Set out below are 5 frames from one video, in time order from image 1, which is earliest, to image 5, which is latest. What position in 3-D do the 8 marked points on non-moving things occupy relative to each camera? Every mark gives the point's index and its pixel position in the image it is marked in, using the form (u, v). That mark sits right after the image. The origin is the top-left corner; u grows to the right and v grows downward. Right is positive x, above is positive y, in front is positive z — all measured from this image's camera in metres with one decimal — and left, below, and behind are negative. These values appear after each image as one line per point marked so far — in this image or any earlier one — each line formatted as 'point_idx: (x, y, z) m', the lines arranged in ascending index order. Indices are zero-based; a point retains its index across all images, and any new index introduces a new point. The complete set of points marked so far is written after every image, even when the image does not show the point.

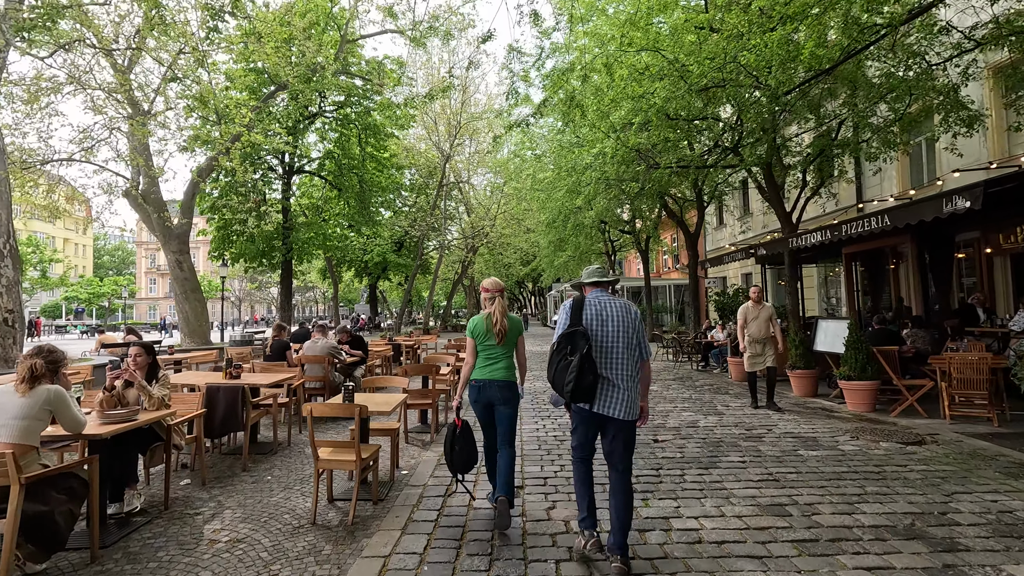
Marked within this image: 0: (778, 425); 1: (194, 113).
0: (+3.4, -1.7, +6.7) m
1: (-10.4, +5.8, +18.1) m
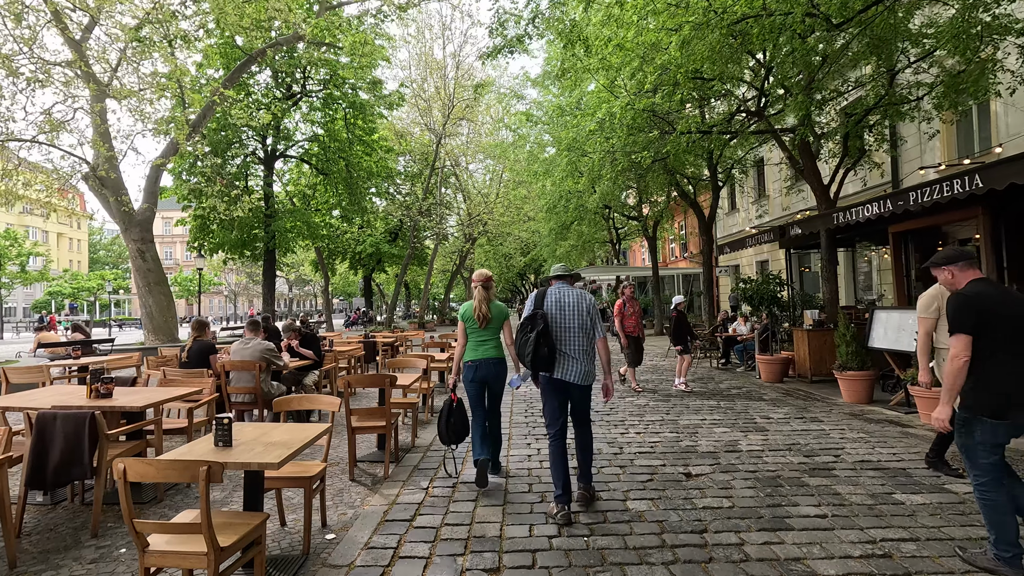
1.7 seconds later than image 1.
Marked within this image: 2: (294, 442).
0: (+3.2, -1.5, +5.1) m
1: (-10.5, +6.0, +16.5) m
2: (-1.2, -0.8, +2.9) m
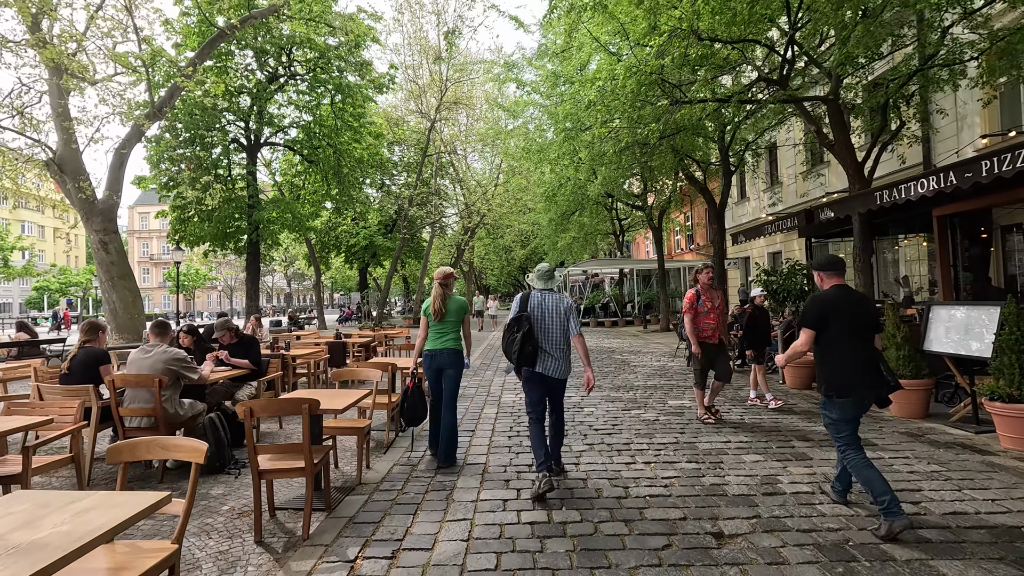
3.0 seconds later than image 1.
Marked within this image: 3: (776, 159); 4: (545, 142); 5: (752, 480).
0: (+3.0, -1.5, +3.9) m
1: (-10.7, +6.2, +15.2) m
2: (-1.4, -0.8, +1.7) m
3: (+9.6, +4.7, +19.5) m
4: (+1.2, +5.2, +19.0) m
5: (+1.9, -1.5, +4.2) m
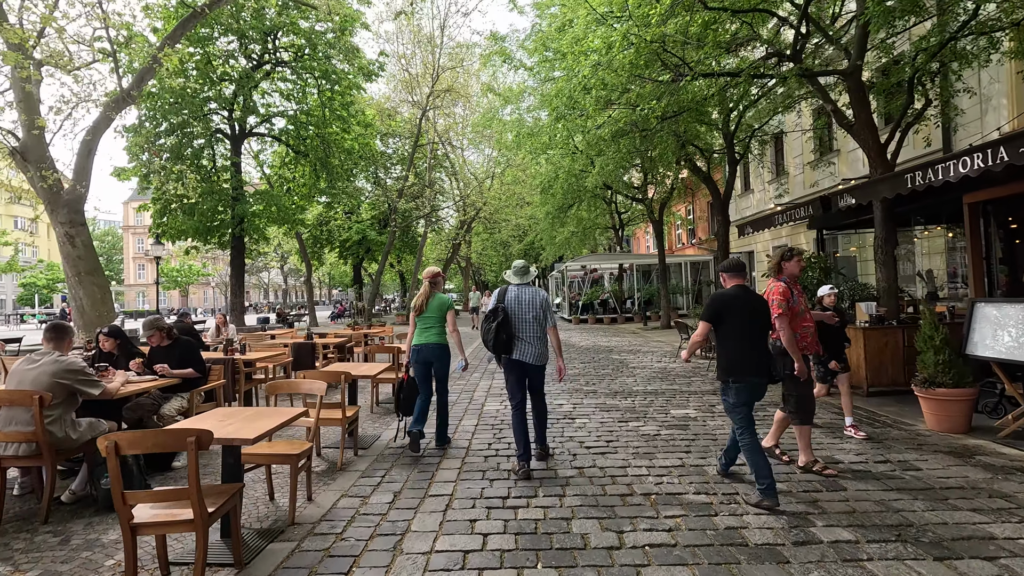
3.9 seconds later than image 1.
0: (+2.8, -1.4, +3.1) m
1: (-10.9, +6.3, +14.3) m
2: (-1.6, -0.8, +0.9) m
3: (+9.4, +4.9, +18.6) m
4: (+0.9, +5.3, +18.1) m
5: (+1.7, -1.5, +3.4) m
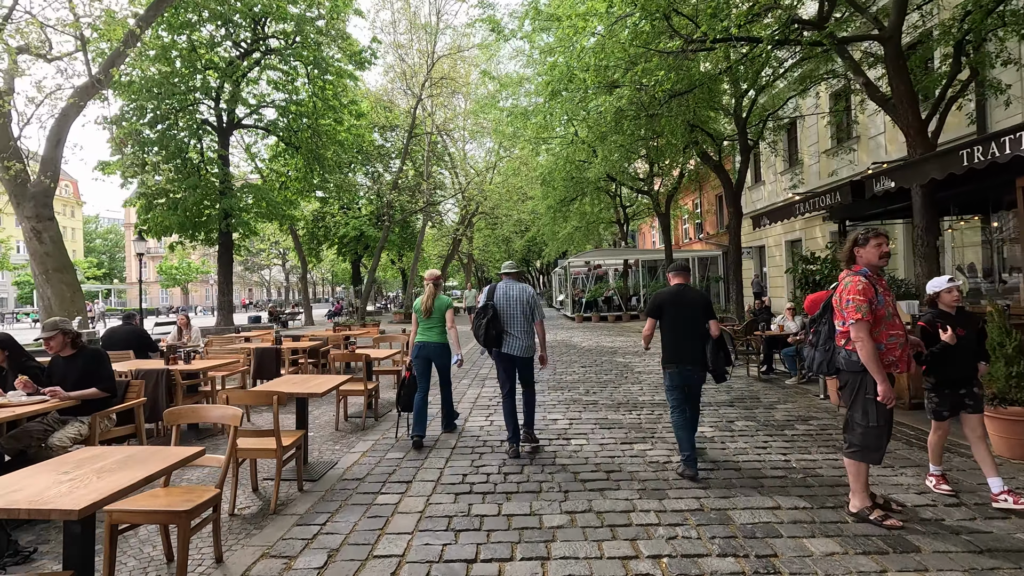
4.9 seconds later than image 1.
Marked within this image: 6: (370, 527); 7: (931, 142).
0: (+2.6, -1.4, +2.1) m
1: (-11.0, +6.3, +13.5) m
2: (-1.9, -0.8, 0.0) m
3: (+9.3, +5.0, +17.6) m
4: (+0.9, +5.4, +17.2) m
5: (+1.5, -1.5, +2.5) m
6: (-0.9, -1.5, +3.5) m
7: (+5.7, +2.0, +7.3) m
